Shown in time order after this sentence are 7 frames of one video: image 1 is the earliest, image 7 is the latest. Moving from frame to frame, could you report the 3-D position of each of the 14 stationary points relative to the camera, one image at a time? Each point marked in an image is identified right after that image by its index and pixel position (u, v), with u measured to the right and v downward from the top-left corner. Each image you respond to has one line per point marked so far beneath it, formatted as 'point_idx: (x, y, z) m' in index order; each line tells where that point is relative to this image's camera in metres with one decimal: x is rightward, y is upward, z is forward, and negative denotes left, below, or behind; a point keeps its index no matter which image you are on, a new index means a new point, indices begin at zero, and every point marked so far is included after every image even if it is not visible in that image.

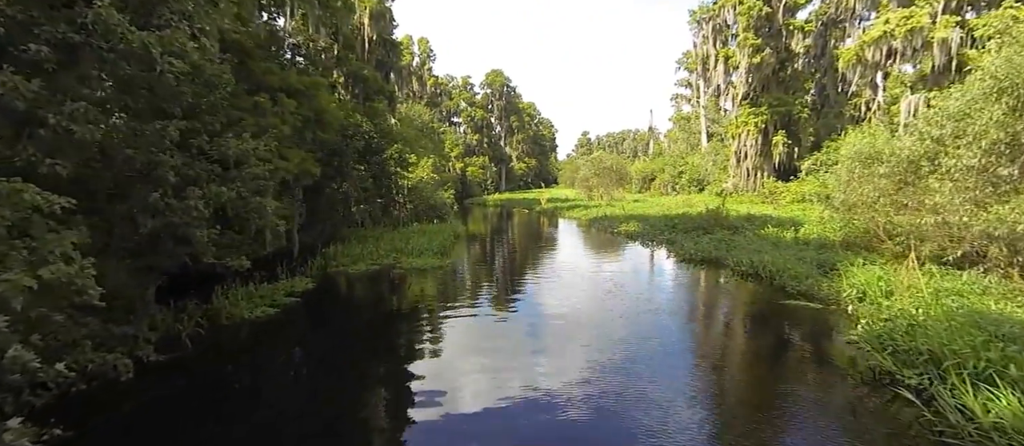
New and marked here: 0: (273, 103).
0: (-4.2, +2.1, +9.4) m
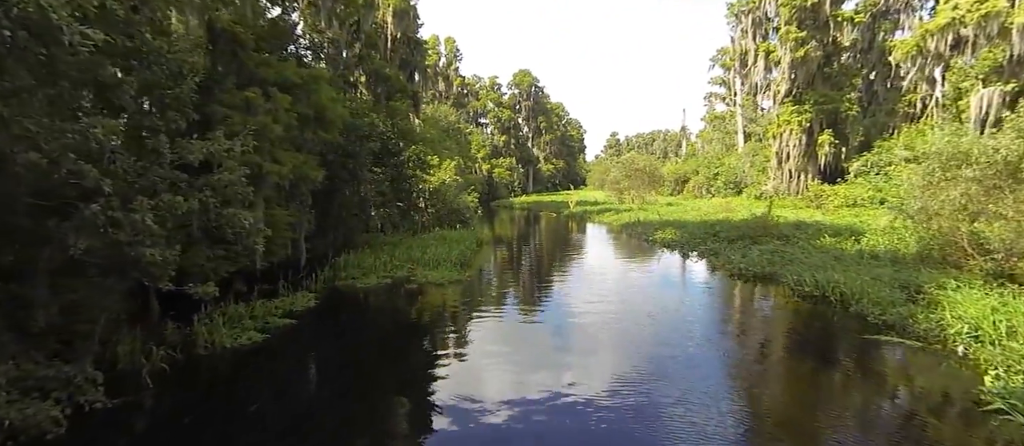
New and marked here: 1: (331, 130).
0: (-3.8, +1.9, +8.3) m
1: (-3.4, +1.7, +10.0) m
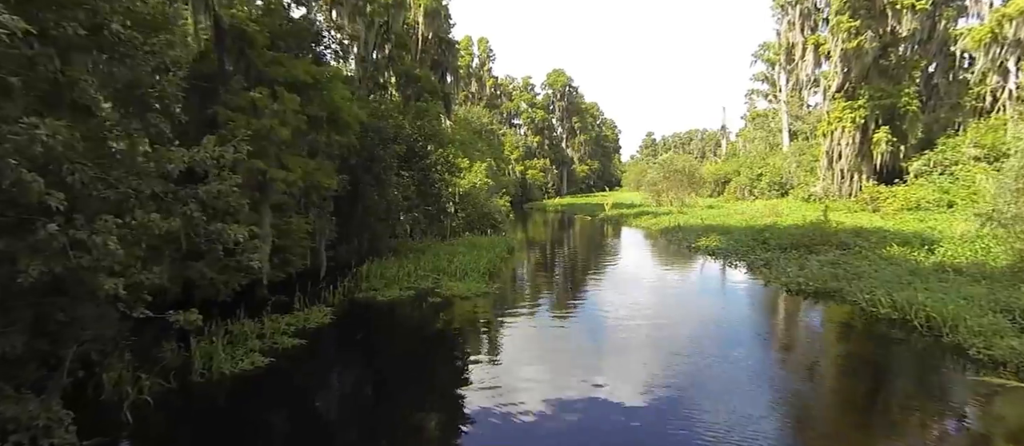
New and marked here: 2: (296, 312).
0: (-3.4, +1.8, +7.6) m
1: (-2.8, +1.5, +9.3) m
2: (-3.9, -1.6, +9.5) m
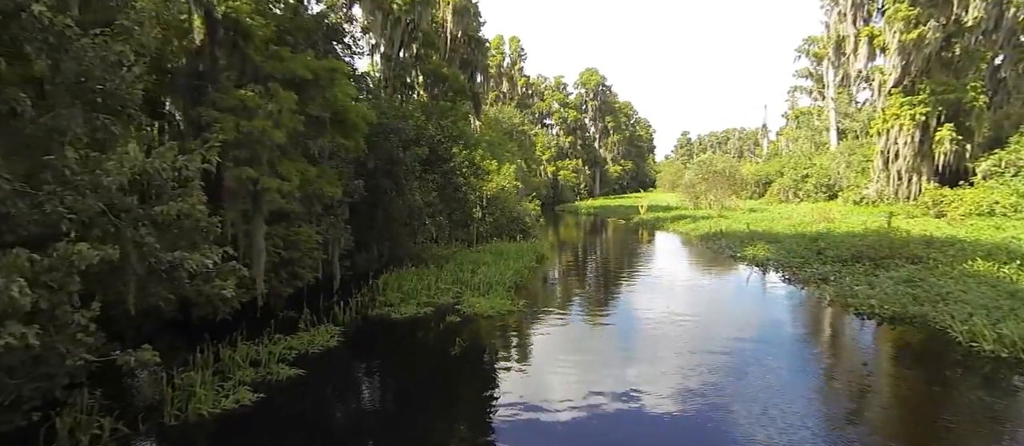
0: (-3.1, +1.6, +6.7) m
1: (-2.4, +1.3, +8.3) m
2: (-3.4, -1.8, +8.7) m
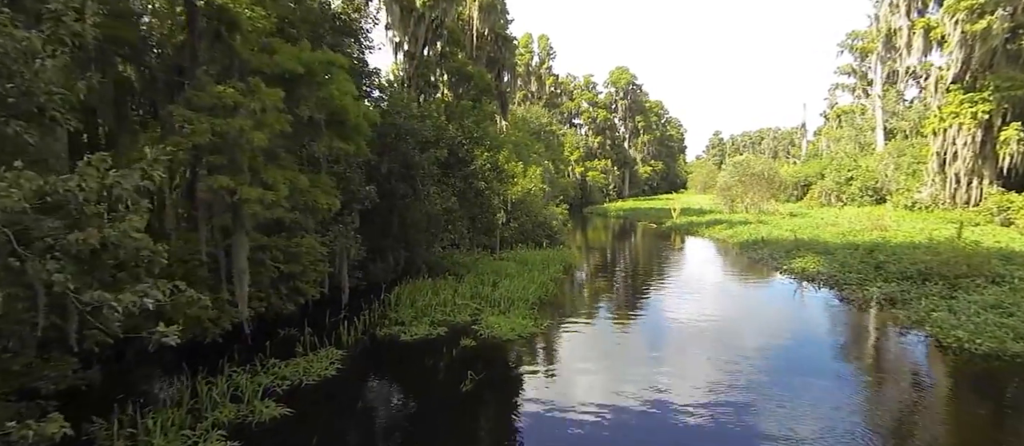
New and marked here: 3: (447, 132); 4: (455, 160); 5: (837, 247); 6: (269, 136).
0: (-2.9, +1.4, +5.8) m
1: (-2.1, +1.2, +7.4) m
2: (-3.1, -2.0, +7.8) m
3: (-1.7, +2.3, +13.7) m
4: (-1.6, +1.7, +14.1) m
5: (+10.3, -0.8, +17.0) m
6: (-2.7, +1.0, +5.9) m
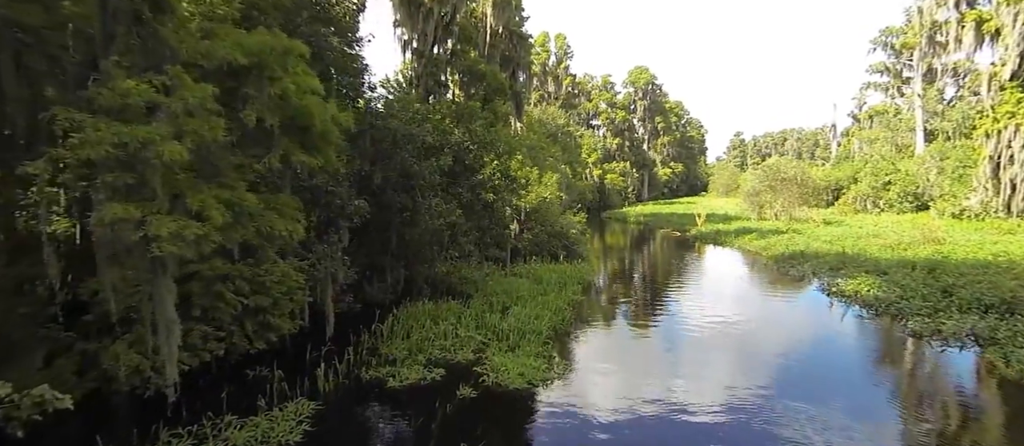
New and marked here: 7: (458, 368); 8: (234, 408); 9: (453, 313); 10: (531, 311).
0: (-2.8, +1.1, +4.4) m
1: (-2.0, +0.8, +6.0) m
2: (-3.0, -2.3, +6.4) m
3: (-1.4, +2.0, +12.3) m
4: (-1.2, +1.3, +12.7) m
5: (+10.7, -1.2, +15.1) m
6: (-2.6, +0.6, +4.5) m
7: (-0.8, -2.4, +8.3) m
8: (-3.4, -2.3, +6.6) m
9: (-1.2, -1.8, +11.1) m
10: (+0.4, -1.8, +11.2) m
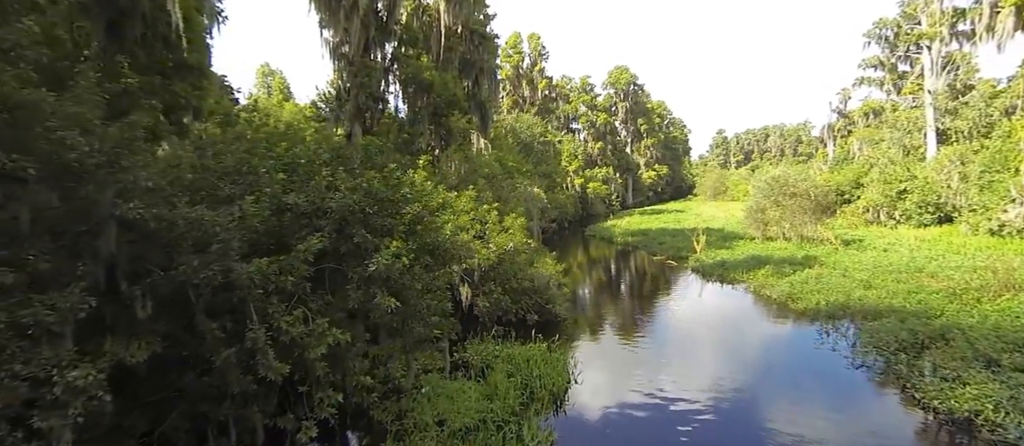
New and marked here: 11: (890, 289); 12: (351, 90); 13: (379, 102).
0: (-3.7, -0.5, -0.3) m
1: (-2.9, -0.8, +1.2) m
2: (-3.9, -3.9, +1.6) m
3: (-2.6, +0.4, +7.5) m
4: (-2.4, -0.3, +7.9) m
5: (+9.6, -2.4, +10.7) m
6: (-3.5, -1.0, -0.3) m
7: (-1.7, -3.9, +3.6) m
8: (-4.3, -3.9, +1.8) m
9: (-2.1, -3.4, +6.4) m
10: (-0.6, -3.3, +6.5) m
11: (+11.6, -1.9, +16.2) m
12: (-4.9, +3.8, +15.3) m
13: (-4.3, +3.7, +16.4) m
